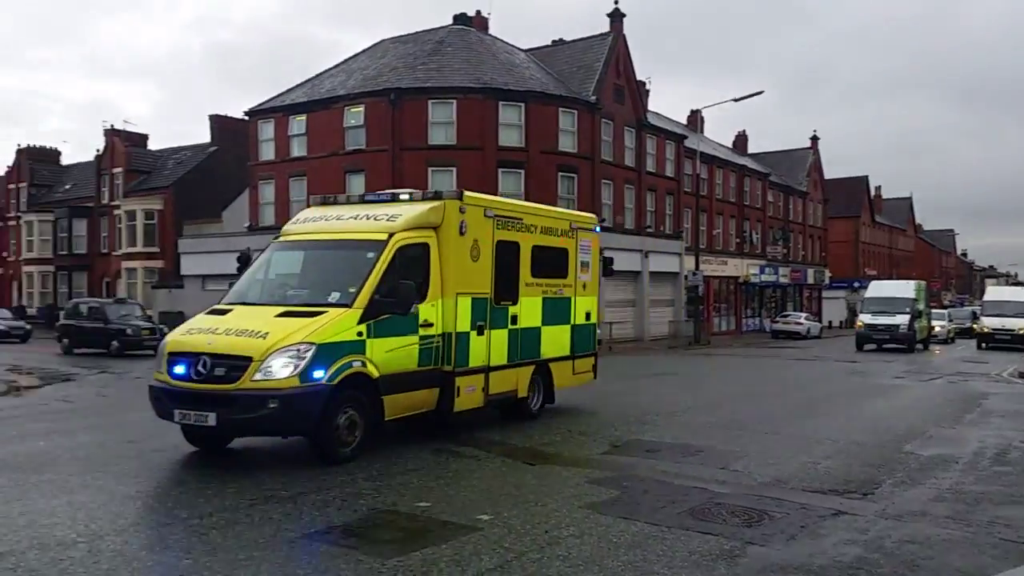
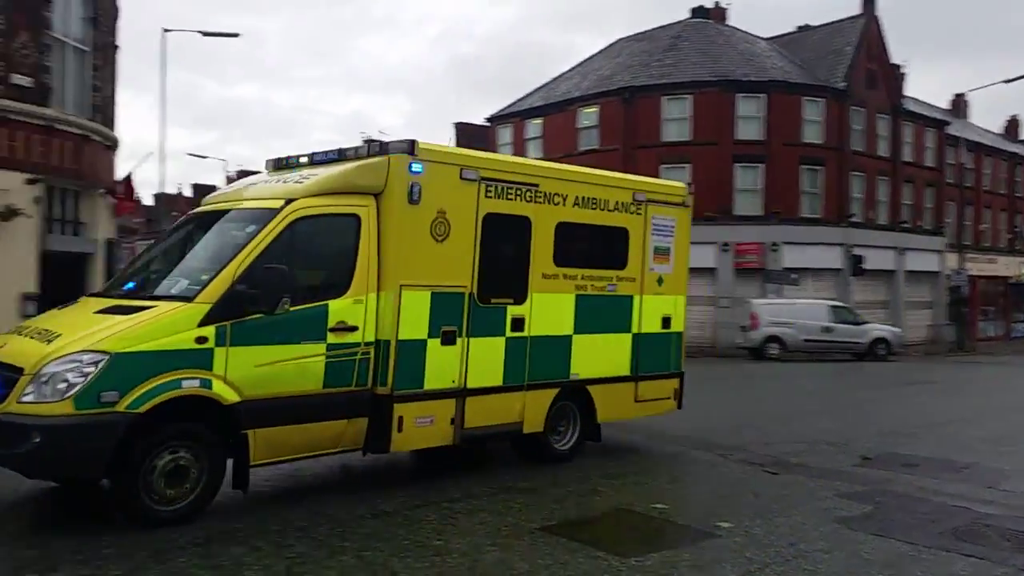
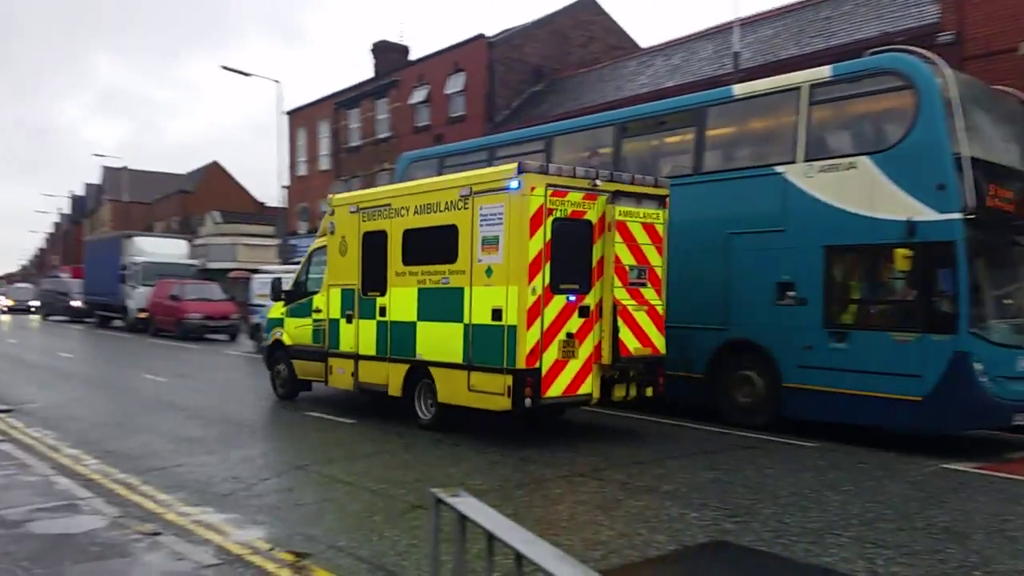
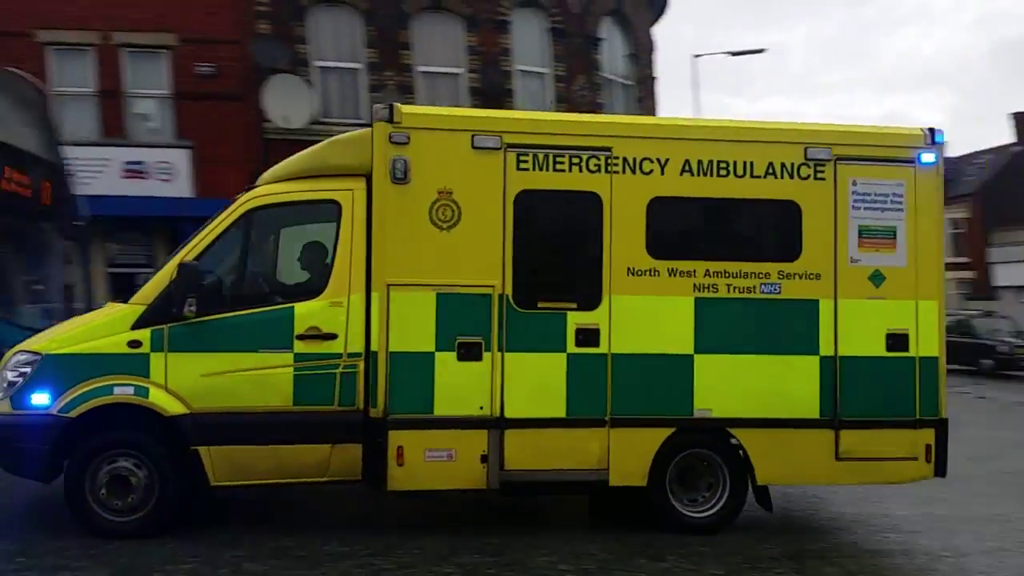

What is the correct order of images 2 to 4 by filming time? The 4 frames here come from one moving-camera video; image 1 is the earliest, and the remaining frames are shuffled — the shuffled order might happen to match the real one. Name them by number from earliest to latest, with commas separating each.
2, 4, 3
